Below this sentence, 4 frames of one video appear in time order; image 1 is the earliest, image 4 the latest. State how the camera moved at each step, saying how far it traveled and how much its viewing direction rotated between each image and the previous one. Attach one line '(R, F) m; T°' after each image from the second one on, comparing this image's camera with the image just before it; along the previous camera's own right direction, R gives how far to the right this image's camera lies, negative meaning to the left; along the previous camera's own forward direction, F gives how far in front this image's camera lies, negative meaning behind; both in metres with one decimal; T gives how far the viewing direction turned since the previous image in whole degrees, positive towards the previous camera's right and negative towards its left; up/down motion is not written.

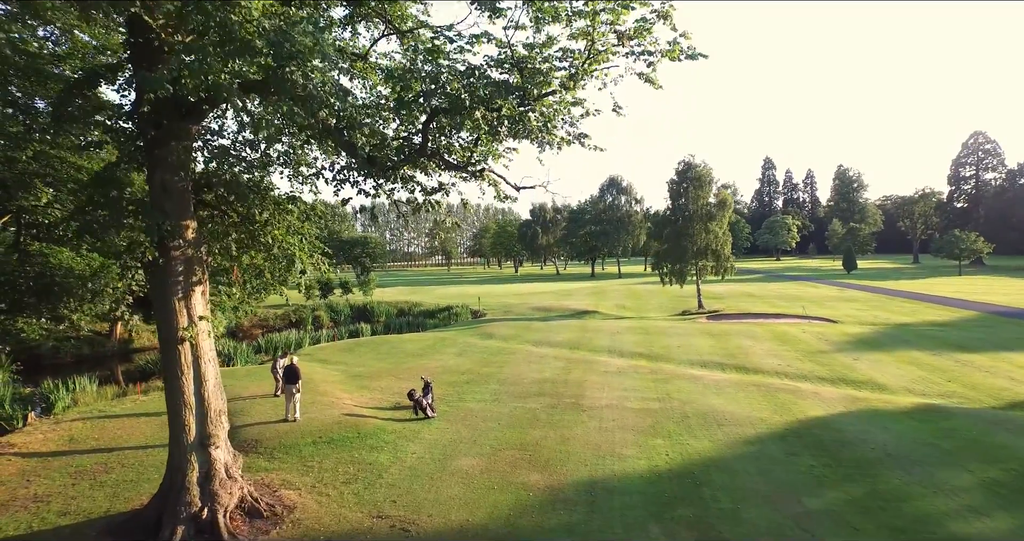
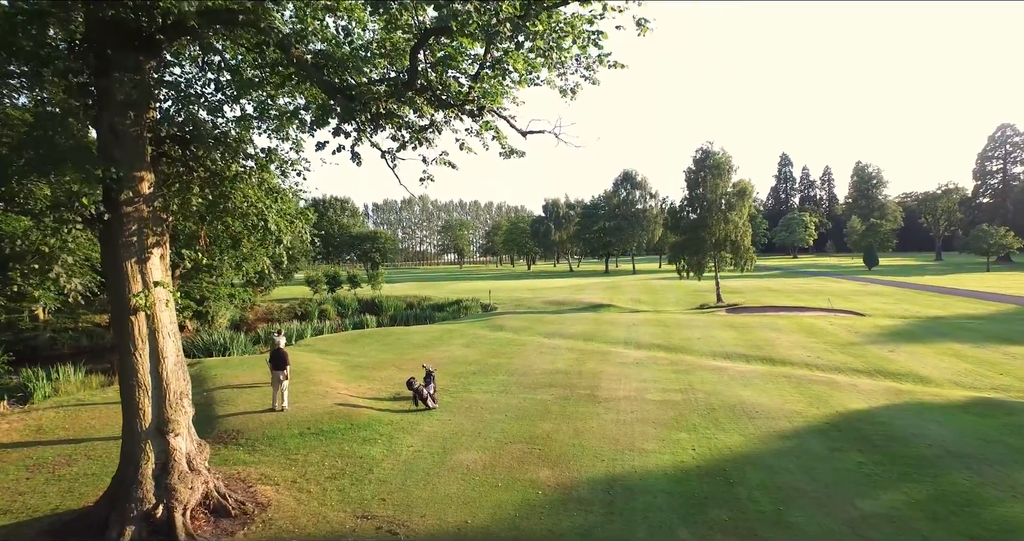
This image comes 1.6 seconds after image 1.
(+0.1, +1.2) m; -1°
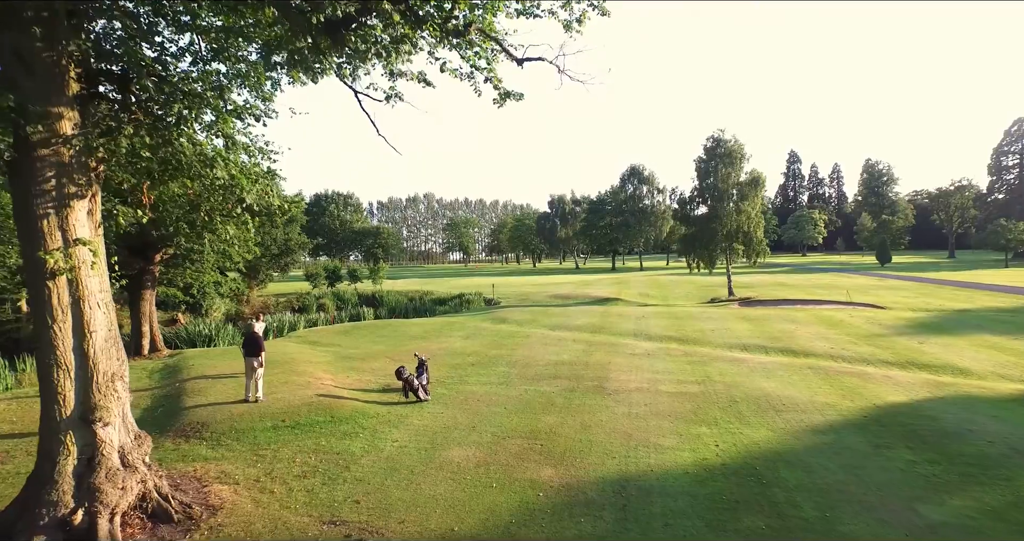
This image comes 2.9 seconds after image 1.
(+0.1, +1.2) m; -1°
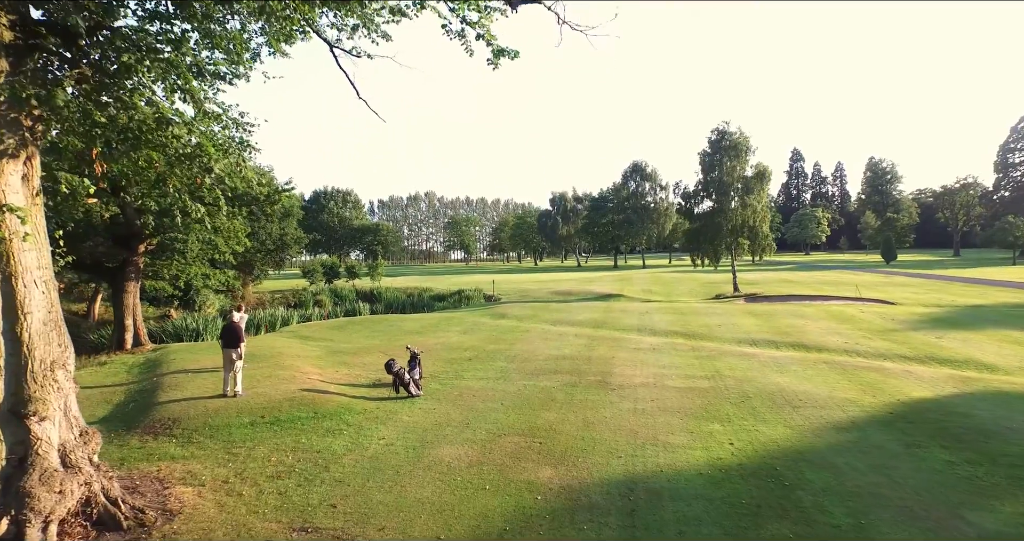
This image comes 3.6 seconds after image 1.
(+0.1, +0.7) m; 0°
